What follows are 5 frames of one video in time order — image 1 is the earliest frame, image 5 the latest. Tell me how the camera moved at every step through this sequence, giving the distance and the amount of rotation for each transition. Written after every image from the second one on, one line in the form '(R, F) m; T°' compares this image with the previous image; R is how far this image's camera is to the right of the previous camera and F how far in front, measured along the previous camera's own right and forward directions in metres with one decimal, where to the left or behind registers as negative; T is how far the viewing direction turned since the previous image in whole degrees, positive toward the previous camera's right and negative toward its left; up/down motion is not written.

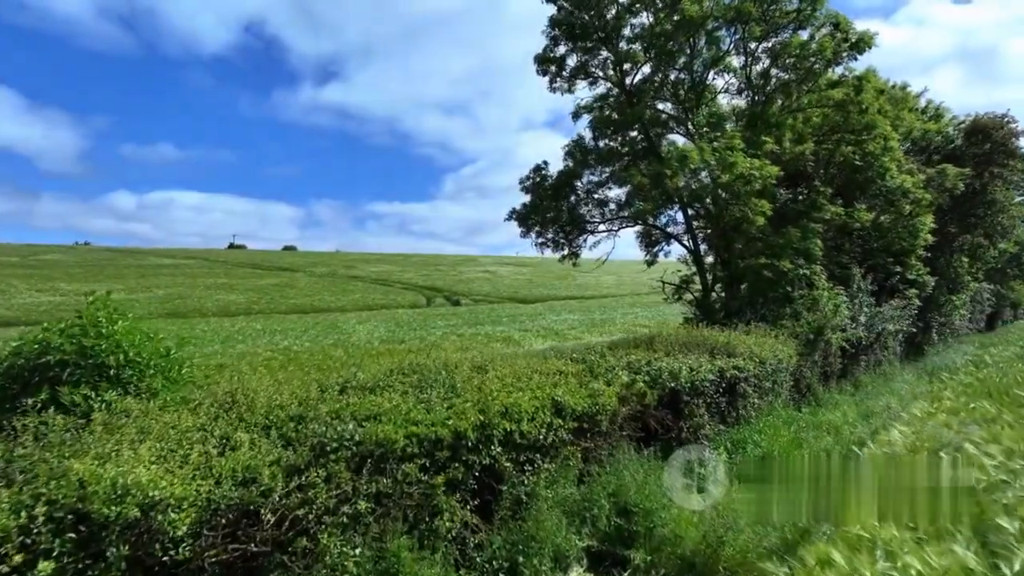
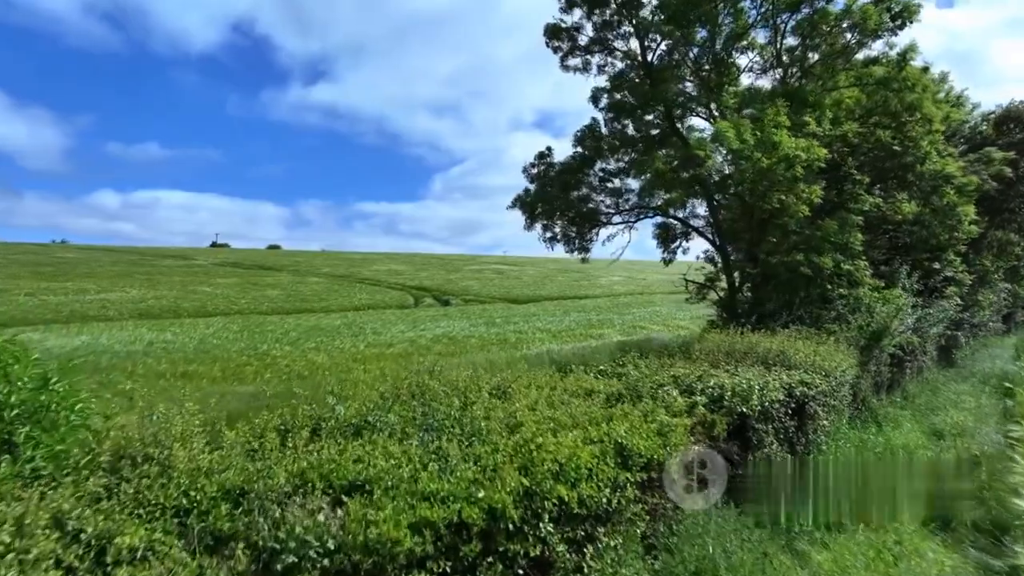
(-0.4, +1.9) m; +1°
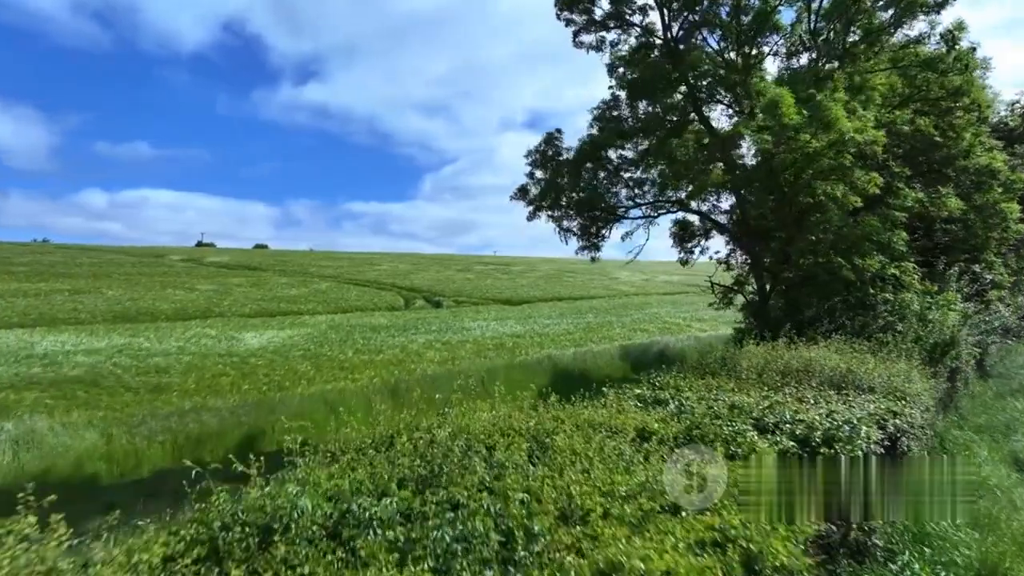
(-0.3, +1.6) m; +1°
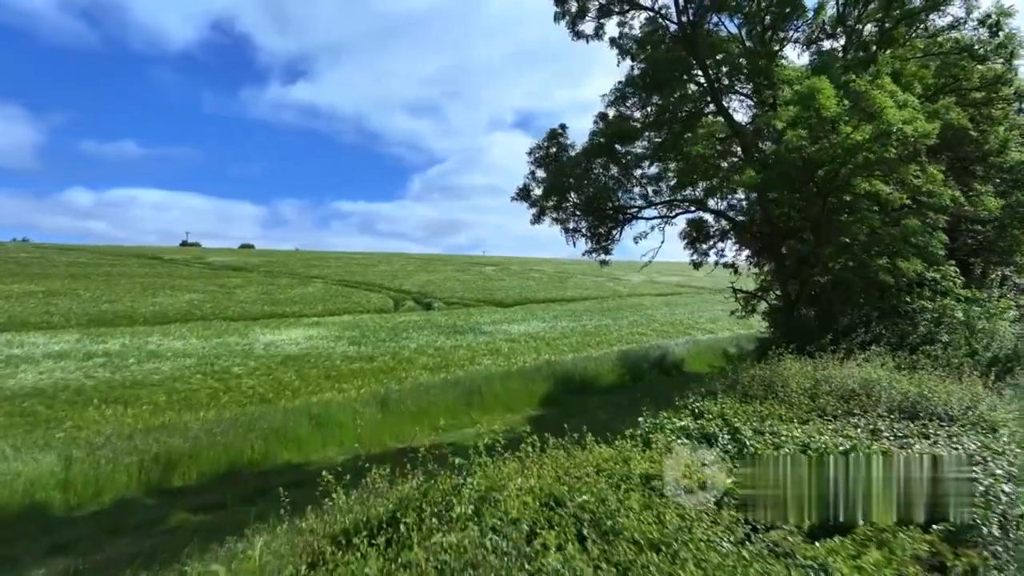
(-0.3, +1.2) m; +1°
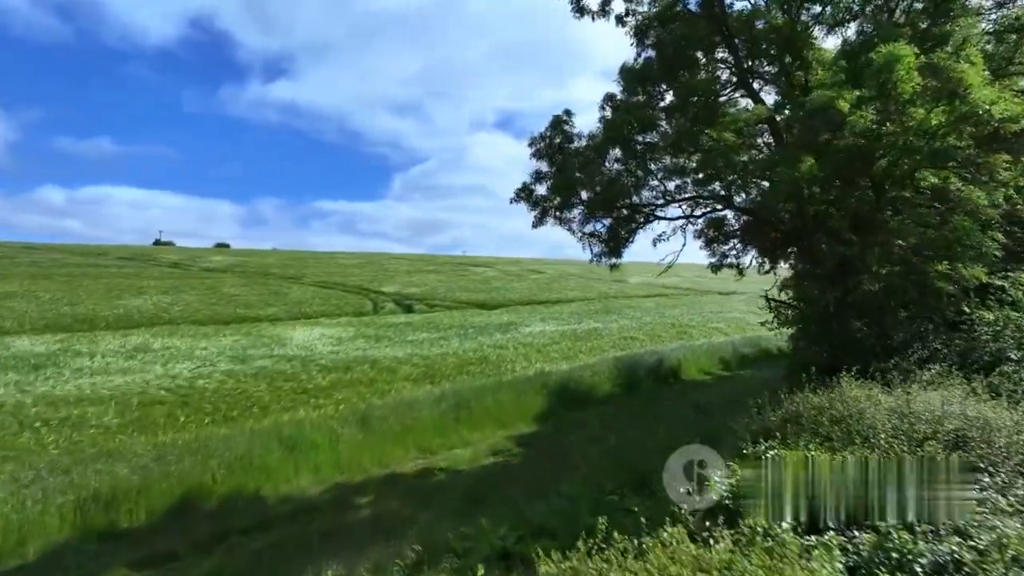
(-0.3, +1.7) m; +2°
